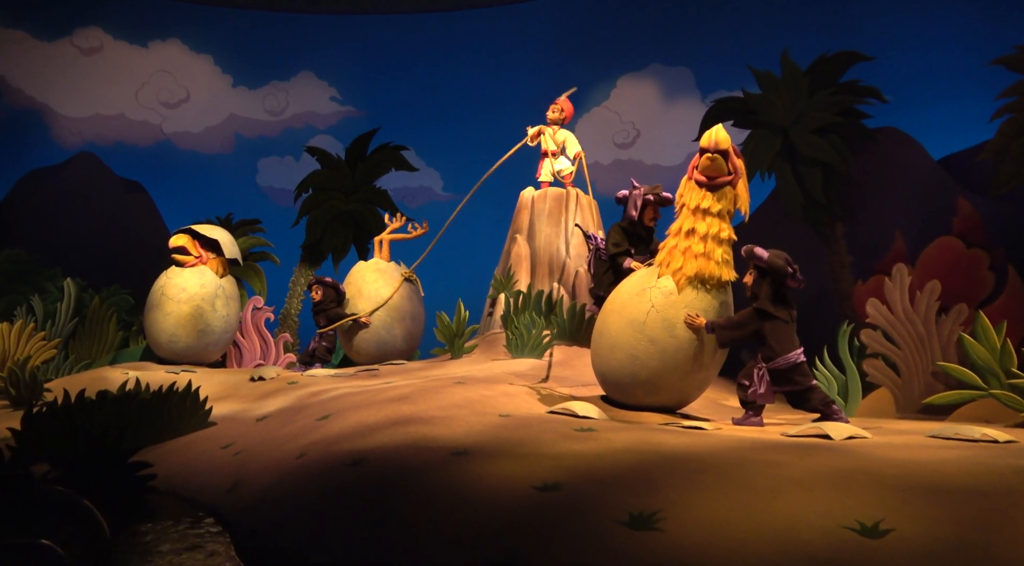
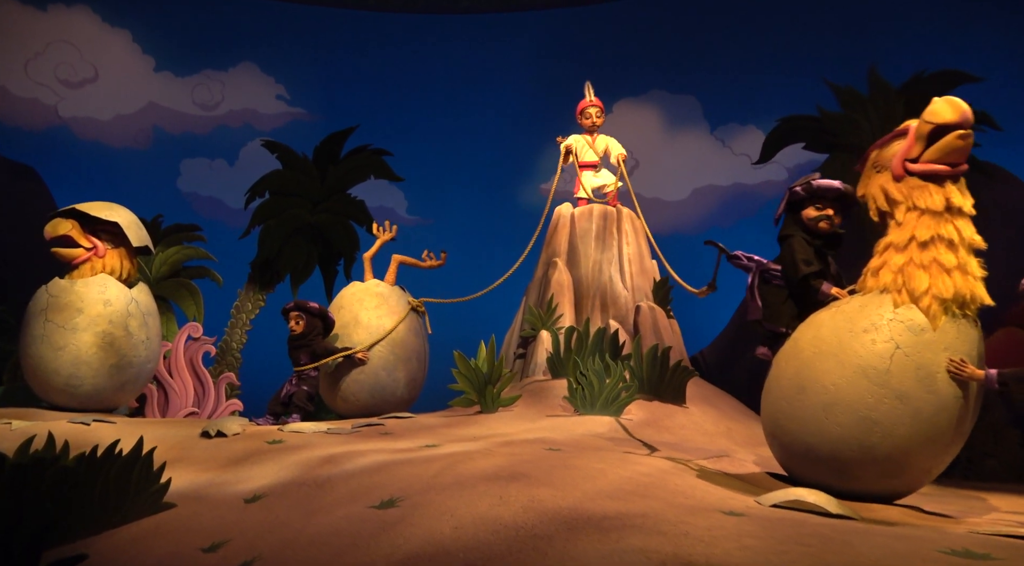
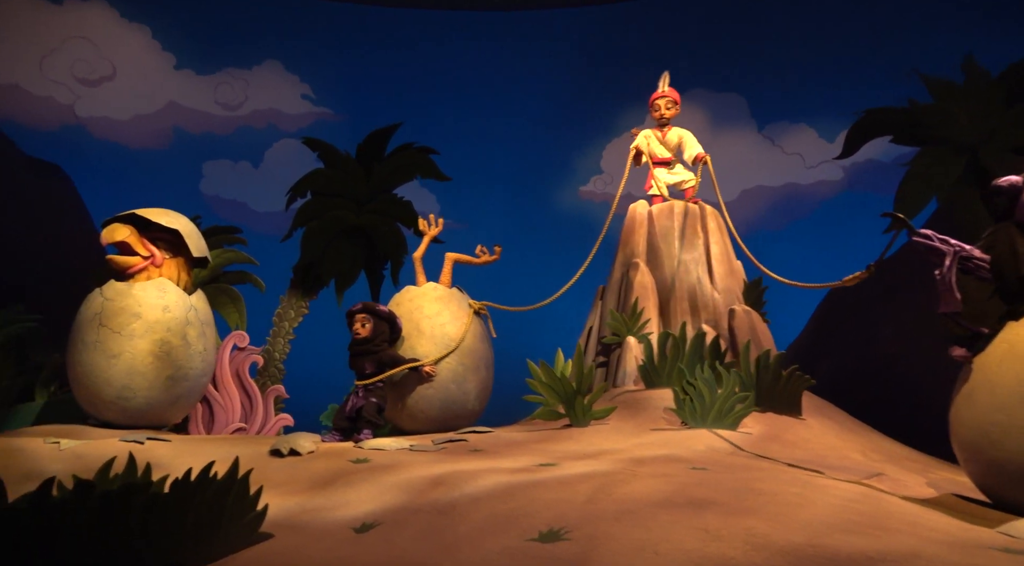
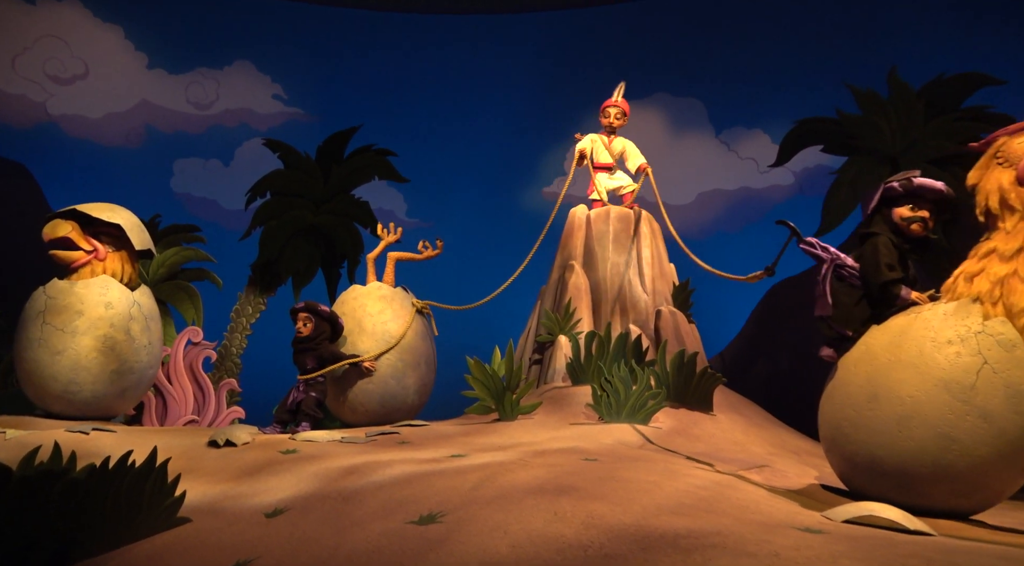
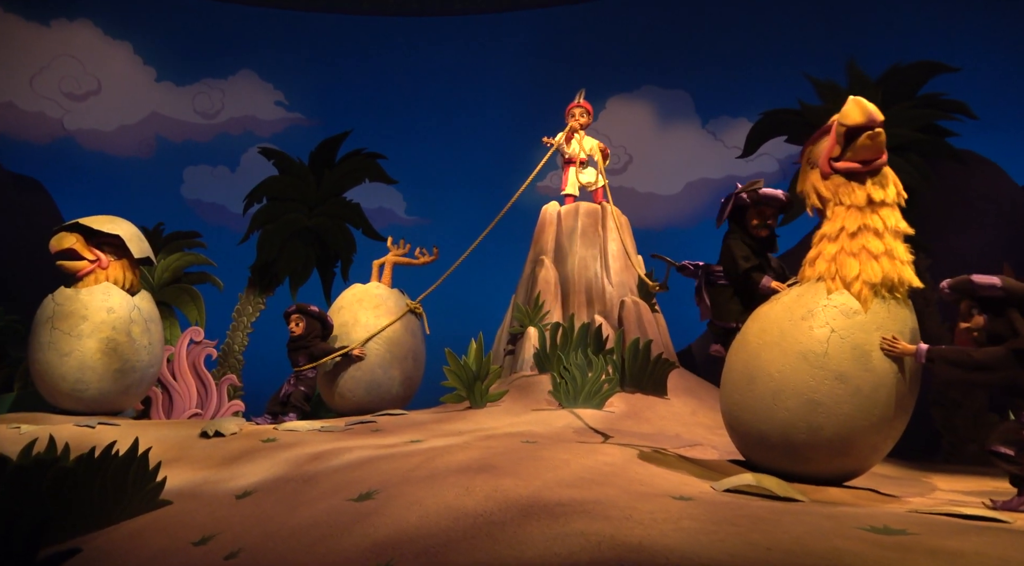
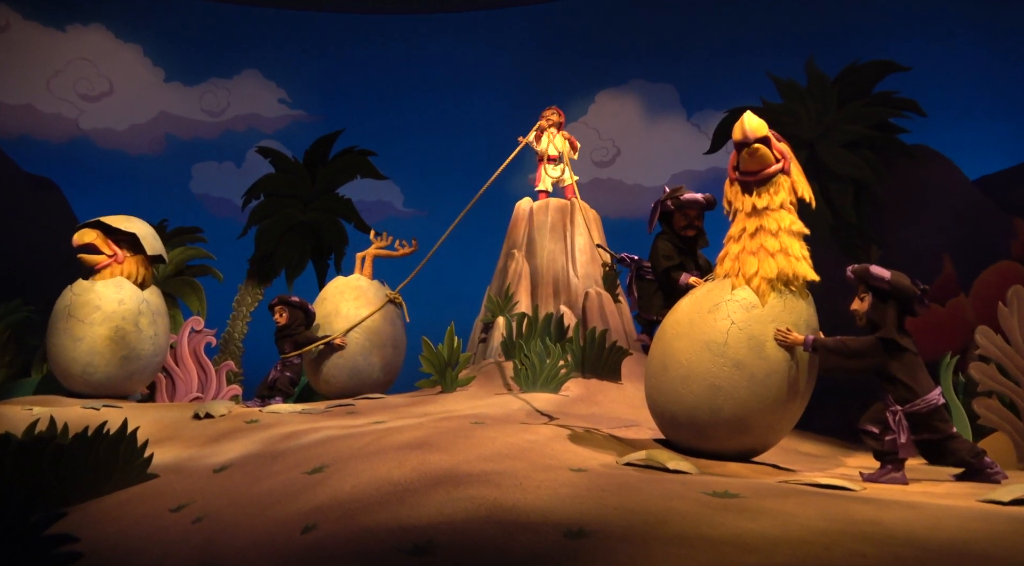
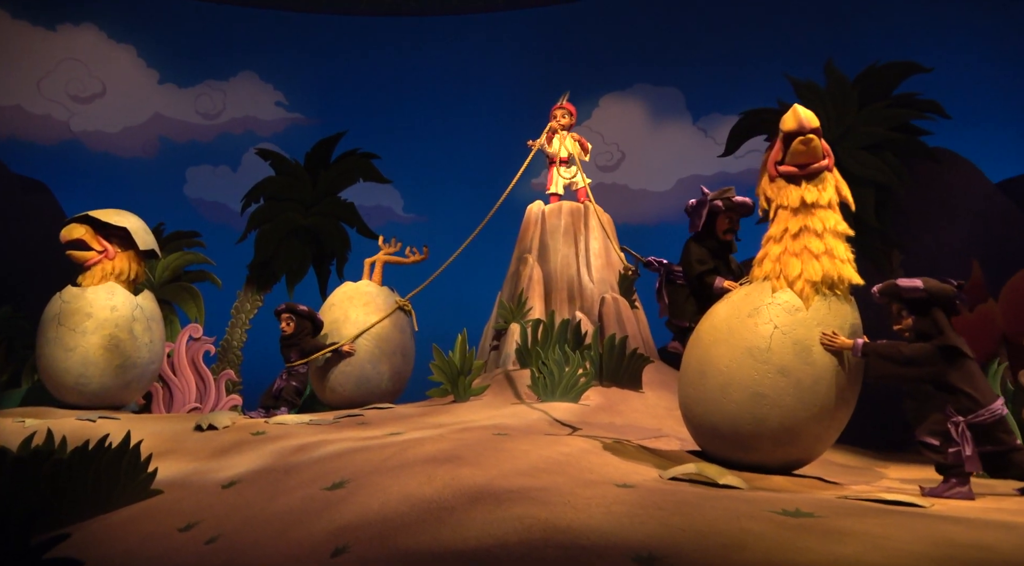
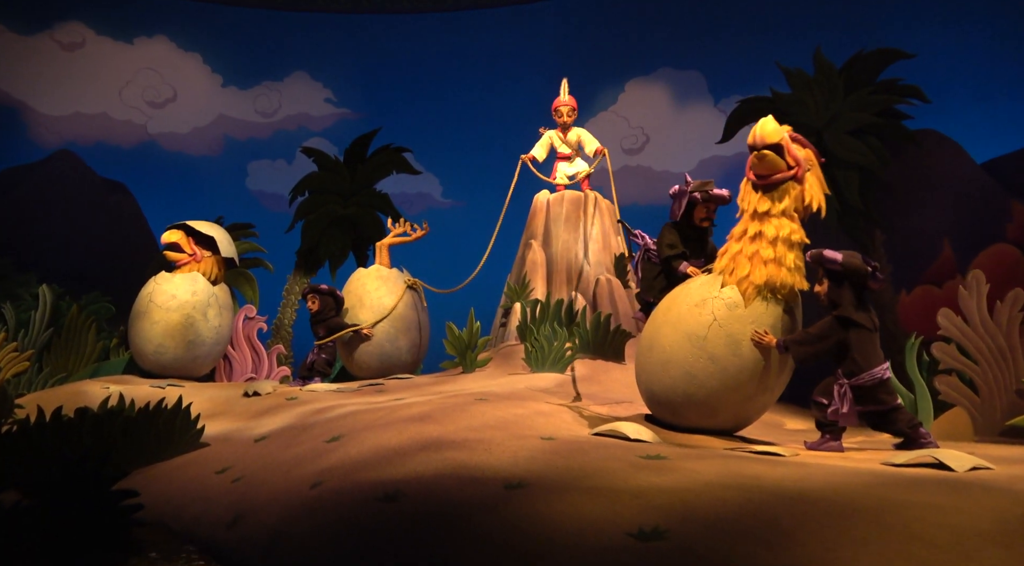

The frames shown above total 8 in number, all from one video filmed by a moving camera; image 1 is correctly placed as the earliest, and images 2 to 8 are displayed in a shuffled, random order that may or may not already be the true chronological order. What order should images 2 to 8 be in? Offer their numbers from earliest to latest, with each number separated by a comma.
8, 6, 7, 5, 2, 4, 3
